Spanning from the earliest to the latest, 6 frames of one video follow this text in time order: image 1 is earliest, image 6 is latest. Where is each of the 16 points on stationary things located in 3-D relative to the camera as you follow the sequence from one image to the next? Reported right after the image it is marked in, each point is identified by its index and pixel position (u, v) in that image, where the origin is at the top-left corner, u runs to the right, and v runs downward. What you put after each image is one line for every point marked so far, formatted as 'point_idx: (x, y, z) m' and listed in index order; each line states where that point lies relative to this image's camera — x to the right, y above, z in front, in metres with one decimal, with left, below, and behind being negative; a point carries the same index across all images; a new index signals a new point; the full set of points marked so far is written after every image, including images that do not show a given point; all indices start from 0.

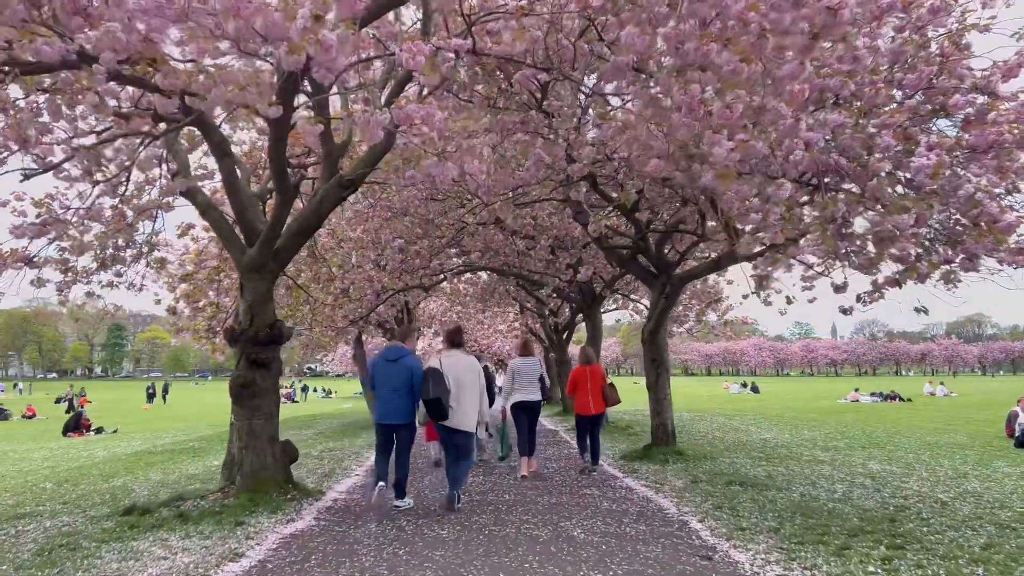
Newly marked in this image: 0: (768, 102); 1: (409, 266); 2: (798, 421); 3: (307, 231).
0: (+1.7, +1.3, +5.6) m
1: (-1.7, +0.4, +13.9) m
2: (+6.8, -3.2, +19.4) m
3: (-1.9, +0.5, +7.5) m
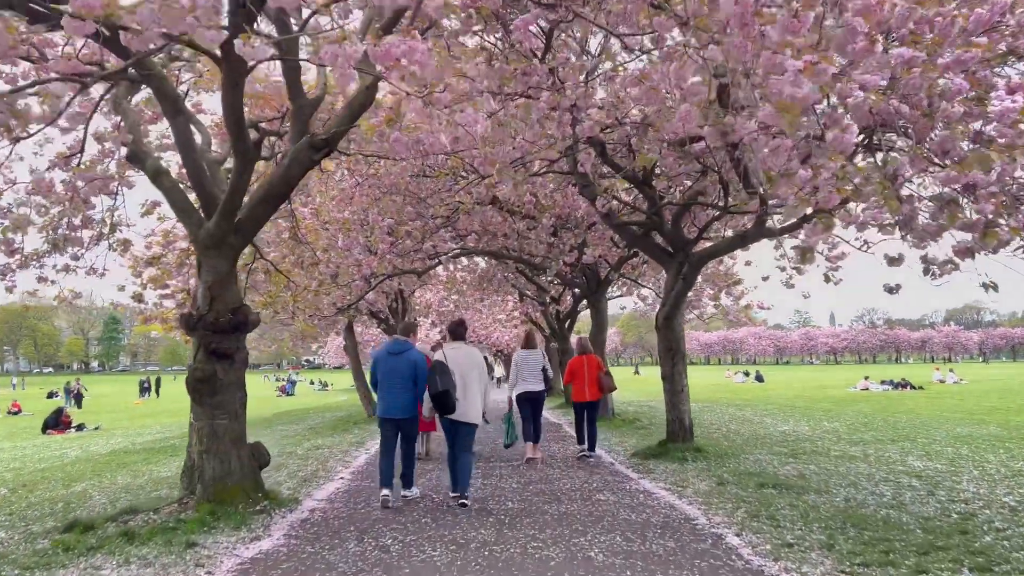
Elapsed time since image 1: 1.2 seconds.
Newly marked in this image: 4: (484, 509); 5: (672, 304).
0: (+1.8, +1.5, +4.6) m
1: (-1.7, +0.6, +12.9) m
2: (+6.8, -2.8, +18.5) m
3: (-1.9, +0.7, +6.5) m
4: (-0.2, -1.8, +6.9) m
5: (+1.8, -0.1, +9.4) m
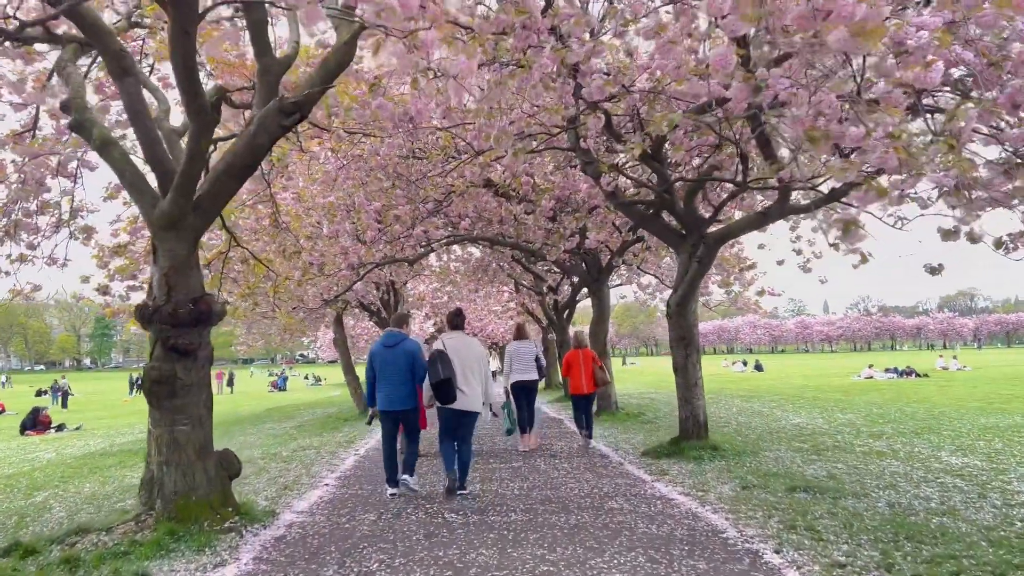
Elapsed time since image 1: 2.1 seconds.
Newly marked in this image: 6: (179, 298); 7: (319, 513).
0: (+1.8, +1.6, +3.8) m
1: (-1.8, +0.8, +12.1) m
2: (+6.8, -2.5, +17.7) m
3: (-1.9, +0.8, +5.7) m
4: (-0.2, -1.7, +6.1) m
5: (+1.8, 0.0, +8.6) m
6: (-2.3, -0.1, +5.6) m
7: (-1.6, -1.8, +6.6) m
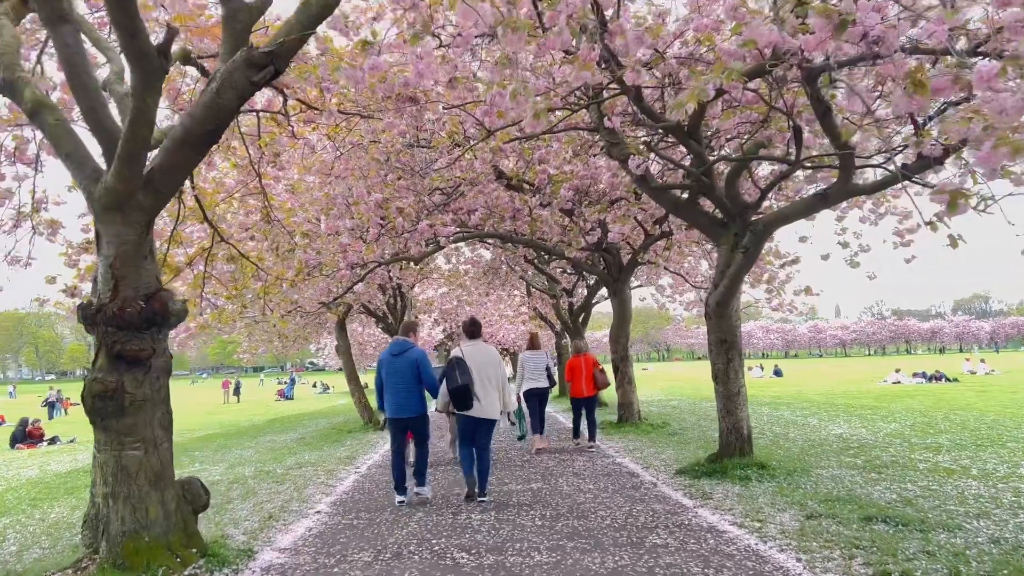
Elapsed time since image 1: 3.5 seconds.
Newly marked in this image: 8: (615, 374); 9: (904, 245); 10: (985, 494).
0: (+1.8, +1.6, +2.7) m
1: (-1.6, +0.7, +11.0) m
2: (+7.0, -2.5, +16.6) m
3: (-1.8, +0.8, +4.6) m
4: (-0.1, -1.7, +5.0) m
5: (+2.0, +0.1, +7.5) m
6: (-2.2, 0.0, +4.6) m
7: (-1.4, -1.8, +5.5) m
8: (+1.7, -1.4, +13.6) m
9: (+4.9, +0.5, +10.3) m
10: (+3.9, -1.7, +6.7) m
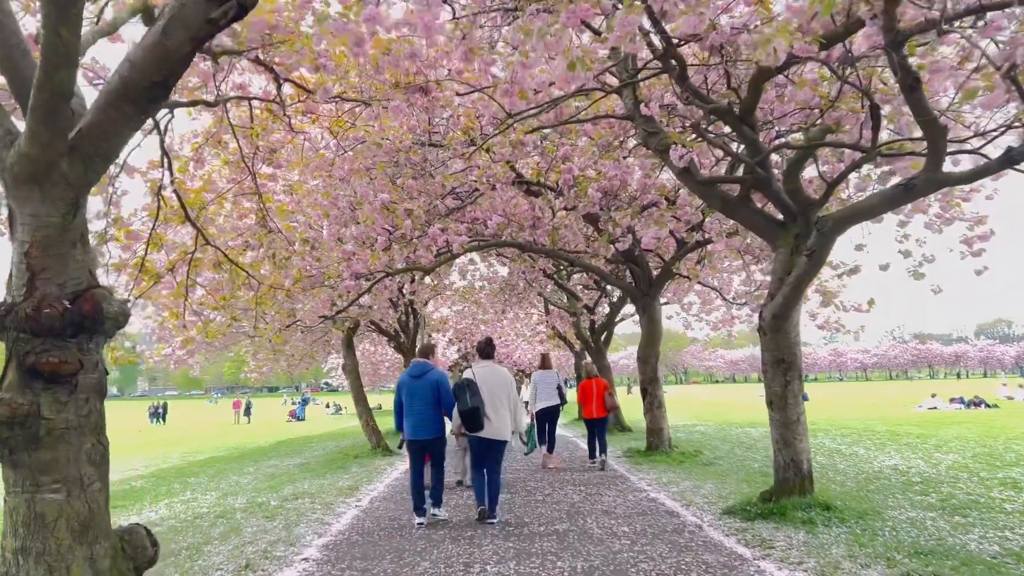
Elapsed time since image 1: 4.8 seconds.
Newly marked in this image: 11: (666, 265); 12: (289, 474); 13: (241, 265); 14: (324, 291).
0: (+1.9, +1.7, +1.7) m
1: (-1.3, +0.6, +10.0) m
2: (+7.4, -2.8, +15.3) m
3: (-1.6, +0.8, +3.6) m
4: (+0.1, -1.7, +3.9) m
5: (+2.2, 0.0, +6.4) m
6: (-2.0, 0.0, +3.6) m
7: (-1.3, -1.8, +4.5) m
8: (+2.0, -1.7, +12.5) m
9: (+5.1, +0.4, +9.1) m
10: (+4.0, -1.8, +5.6) m
11: (+2.2, +0.3, +11.8) m
12: (-3.6, -3.1, +13.5) m
13: (-2.8, +0.2, +8.6) m
14: (-2.5, -0.1, +10.9) m
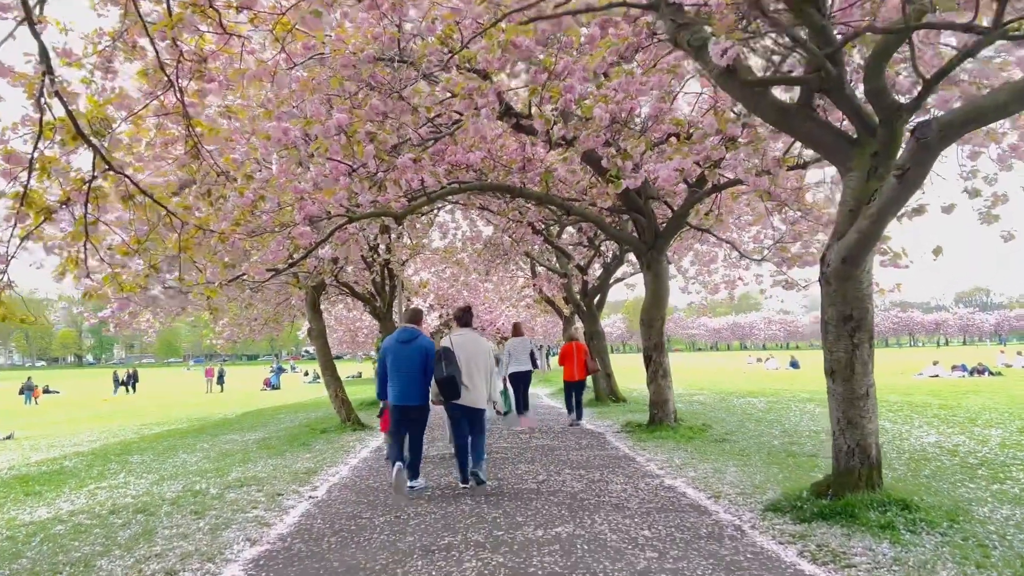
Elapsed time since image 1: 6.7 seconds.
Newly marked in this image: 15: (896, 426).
0: (+2.0, +1.9, 0.0) m
1: (-1.5, +1.1, +8.4) m
2: (+7.1, -2.1, +14.0) m
3: (-1.6, +1.1, +2.0) m
4: (+0.1, -1.4, +2.4) m
5: (+2.1, +0.4, +4.9) m
6: (-2.0, +0.3, +2.0) m
7: (-1.3, -1.5, +2.9) m
8: (+1.8, -1.0, +11.0) m
9: (+5.0, +0.9, +7.6) m
10: (+4.0, -1.4, +4.1) m
11: (+2.0, +0.9, +10.3) m
12: (-3.9, -2.4, +12.0) m
13: (-2.9, +0.7, +7.0) m
14: (-2.6, +0.5, +9.2) m
15: (+5.5, -2.0, +11.8) m
